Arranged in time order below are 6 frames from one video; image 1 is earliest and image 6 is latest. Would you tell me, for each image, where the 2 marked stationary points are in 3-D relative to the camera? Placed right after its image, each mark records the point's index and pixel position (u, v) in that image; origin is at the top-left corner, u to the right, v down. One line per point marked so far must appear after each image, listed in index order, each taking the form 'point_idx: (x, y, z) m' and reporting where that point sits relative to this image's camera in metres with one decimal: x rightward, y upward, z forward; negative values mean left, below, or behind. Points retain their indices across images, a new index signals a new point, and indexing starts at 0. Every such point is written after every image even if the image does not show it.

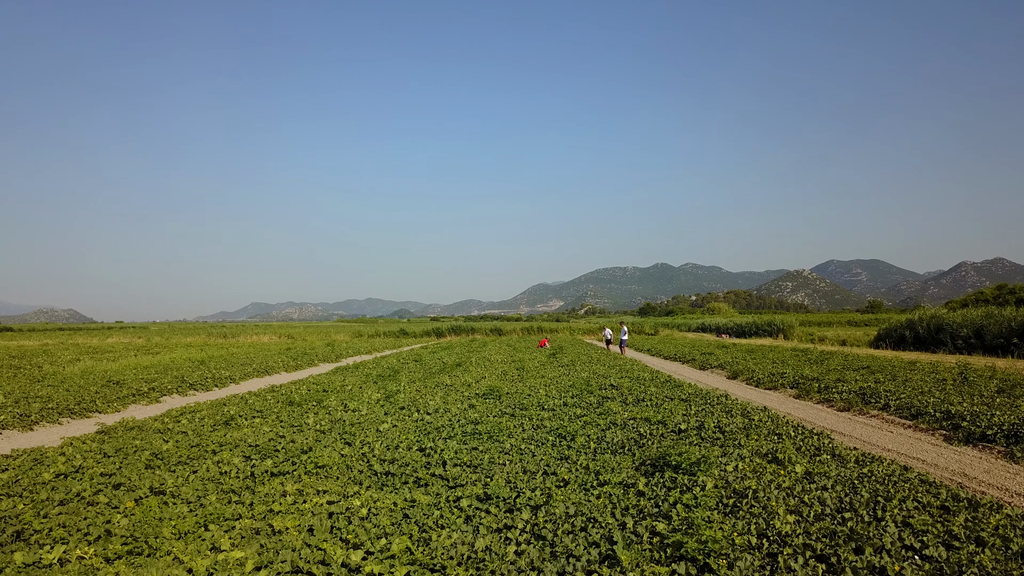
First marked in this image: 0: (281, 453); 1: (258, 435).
0: (-4.9, -3.5, +10.5) m
1: (-6.2, -3.6, +12.1) m
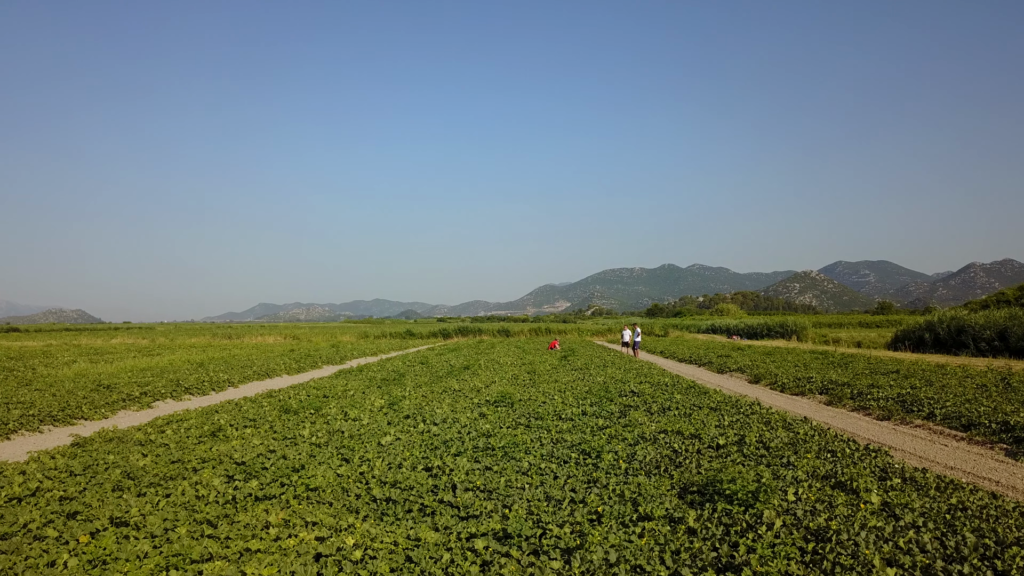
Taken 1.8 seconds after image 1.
0: (-4.6, -3.5, +9.3) m
1: (-5.9, -3.6, +10.9) m
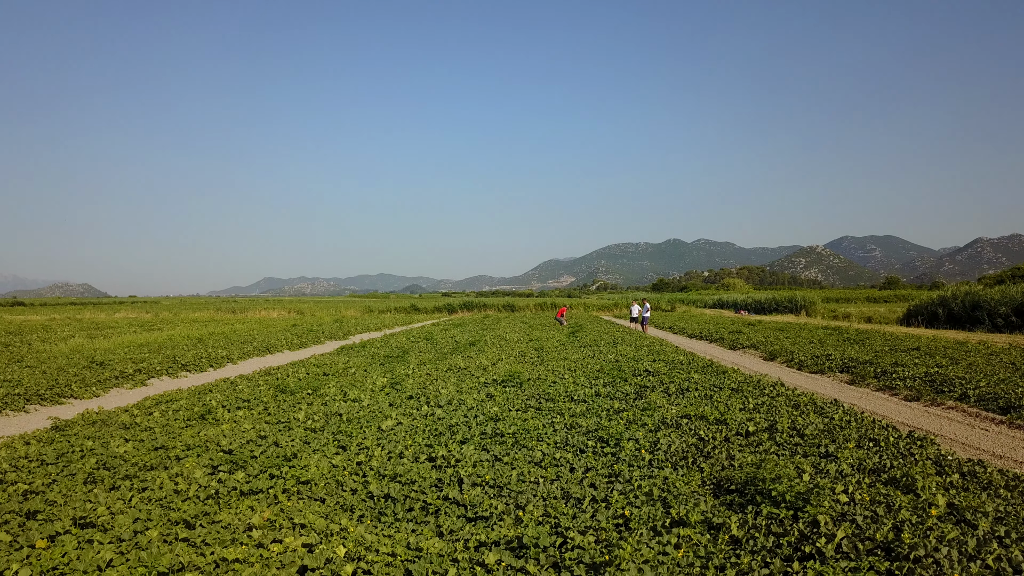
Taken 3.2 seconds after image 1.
0: (-4.4, -3.0, +8.5) m
1: (-5.6, -3.0, +10.1) m
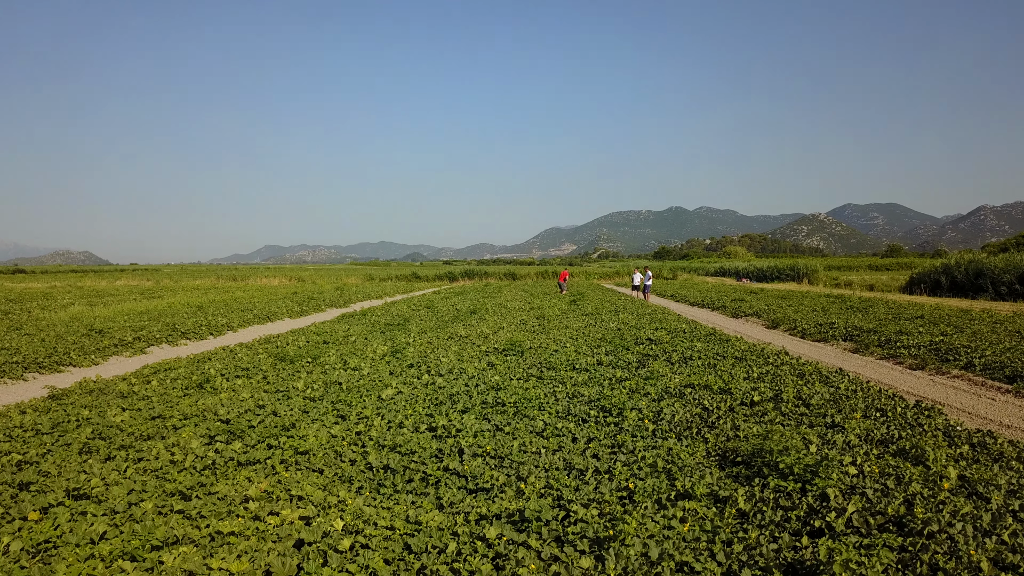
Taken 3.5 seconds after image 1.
0: (-4.4, -2.4, +8.3) m
1: (-5.6, -2.3, +10.0) m
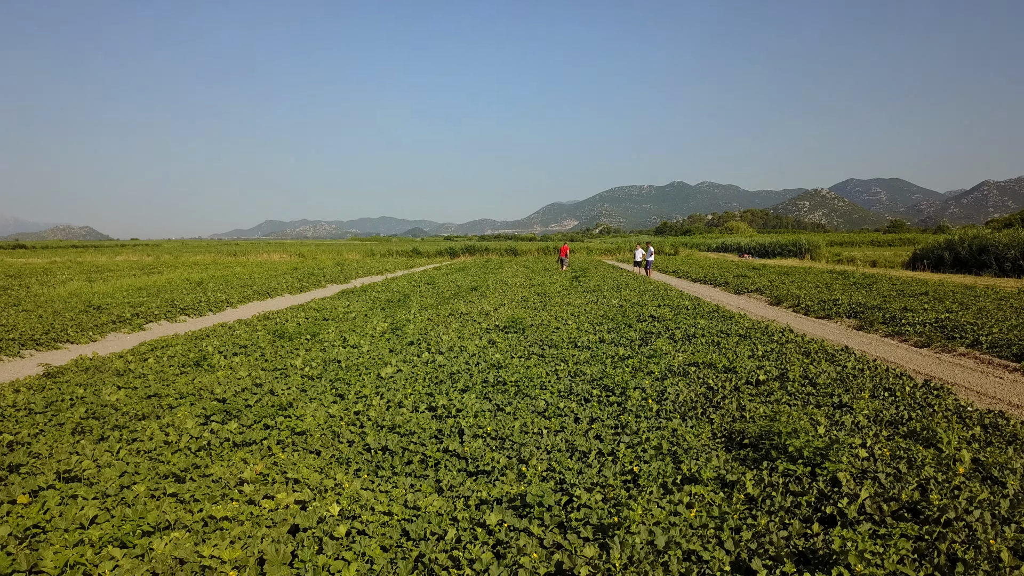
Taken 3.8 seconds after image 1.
0: (-4.3, -2.1, +8.2) m
1: (-5.6, -1.9, +9.8) m
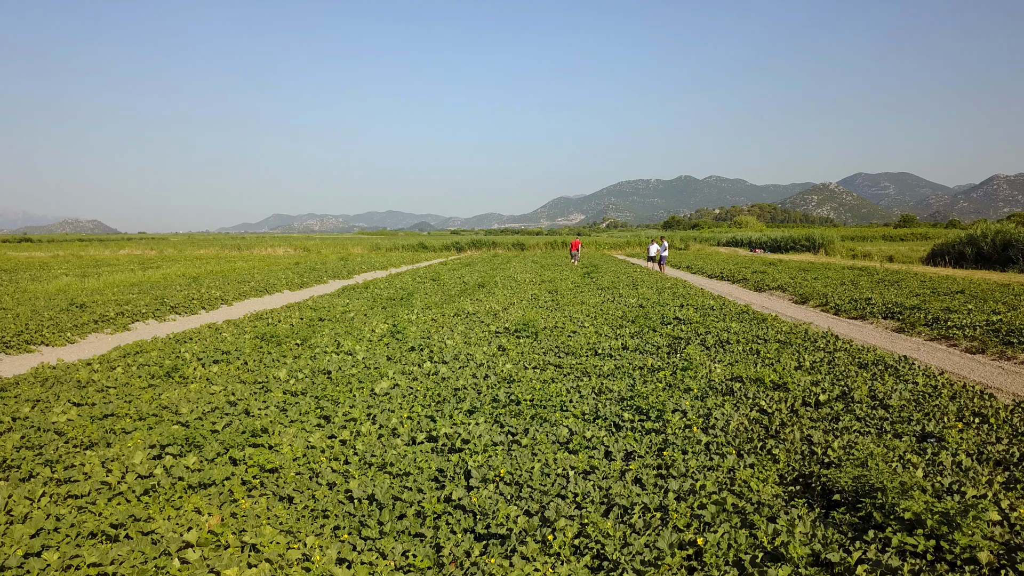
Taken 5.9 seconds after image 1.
0: (-4.1, -2.1, +6.8) m
1: (-5.3, -1.9, +8.5) m
